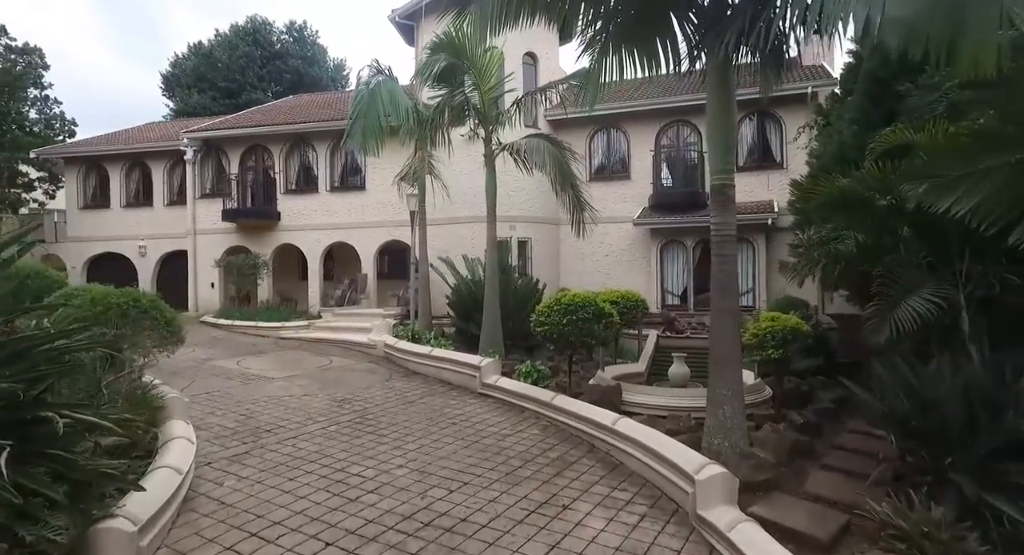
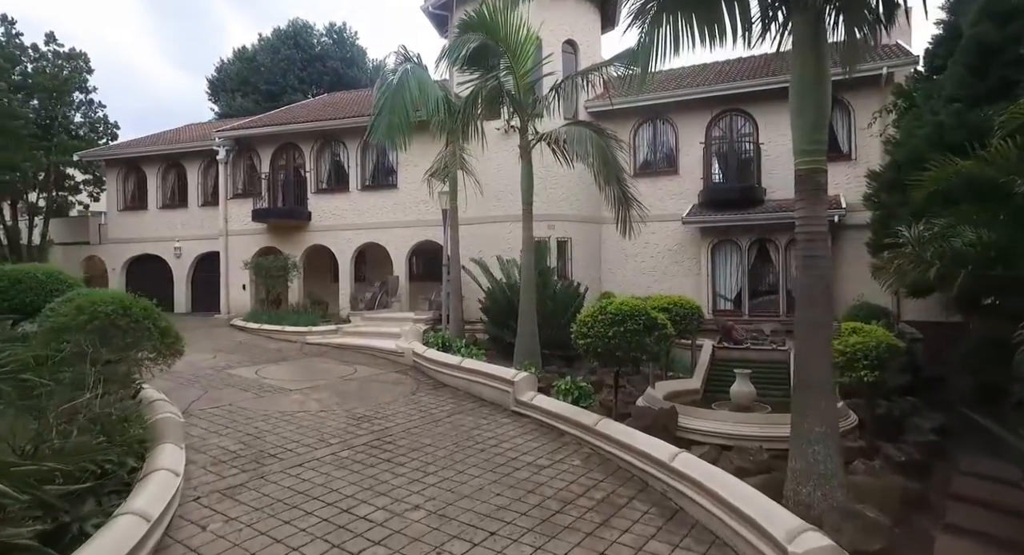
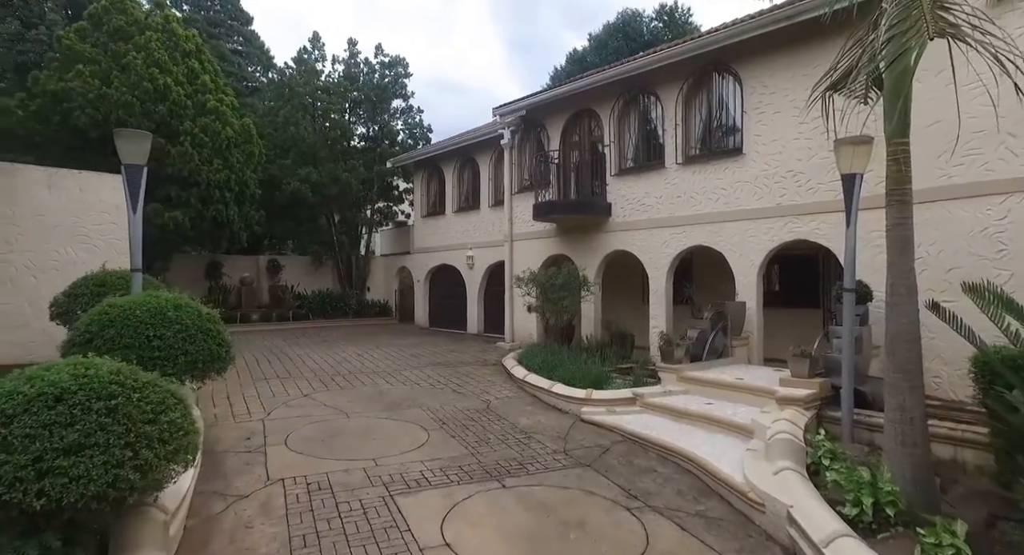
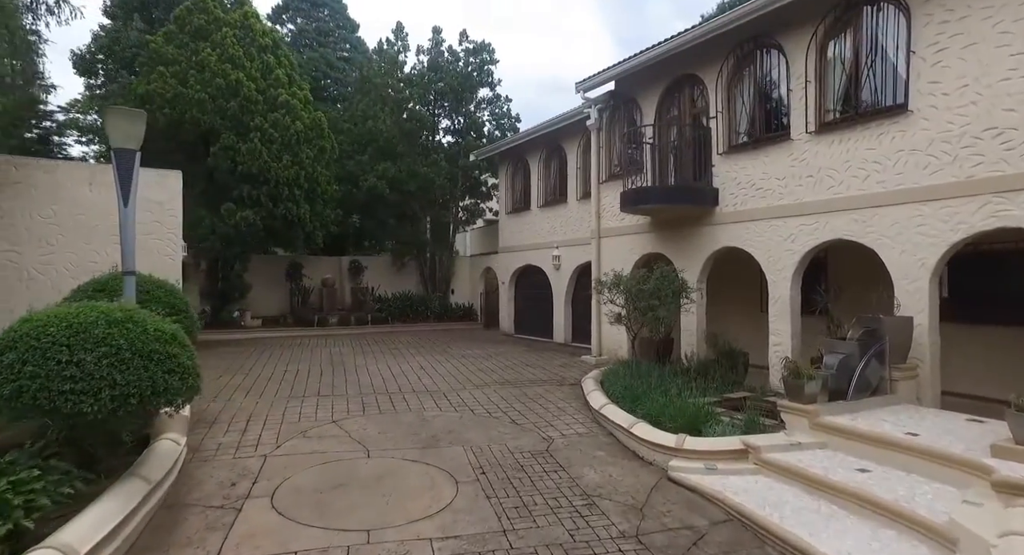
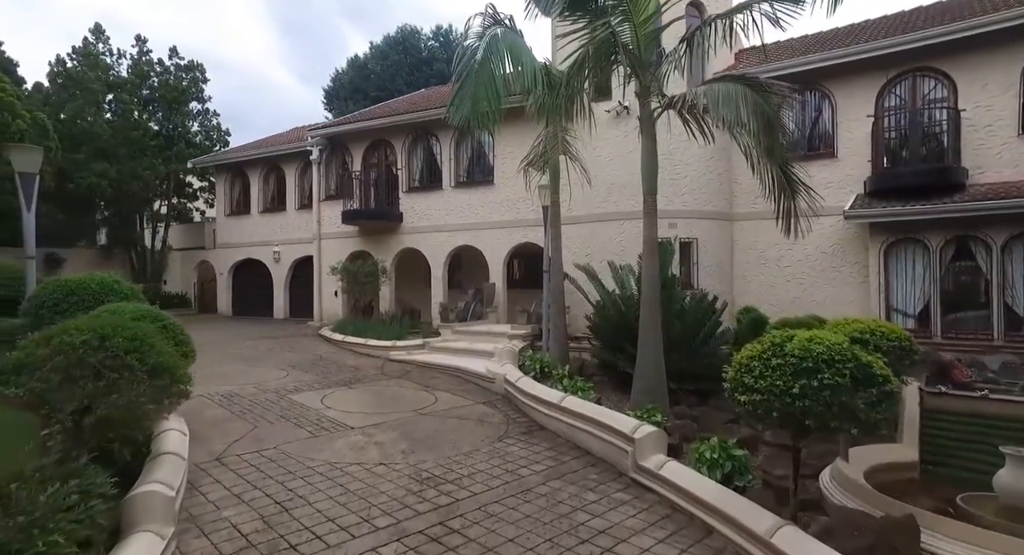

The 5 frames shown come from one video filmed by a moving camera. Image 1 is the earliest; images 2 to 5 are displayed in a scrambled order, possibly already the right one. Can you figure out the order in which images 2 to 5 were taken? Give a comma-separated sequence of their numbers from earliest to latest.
2, 5, 3, 4
